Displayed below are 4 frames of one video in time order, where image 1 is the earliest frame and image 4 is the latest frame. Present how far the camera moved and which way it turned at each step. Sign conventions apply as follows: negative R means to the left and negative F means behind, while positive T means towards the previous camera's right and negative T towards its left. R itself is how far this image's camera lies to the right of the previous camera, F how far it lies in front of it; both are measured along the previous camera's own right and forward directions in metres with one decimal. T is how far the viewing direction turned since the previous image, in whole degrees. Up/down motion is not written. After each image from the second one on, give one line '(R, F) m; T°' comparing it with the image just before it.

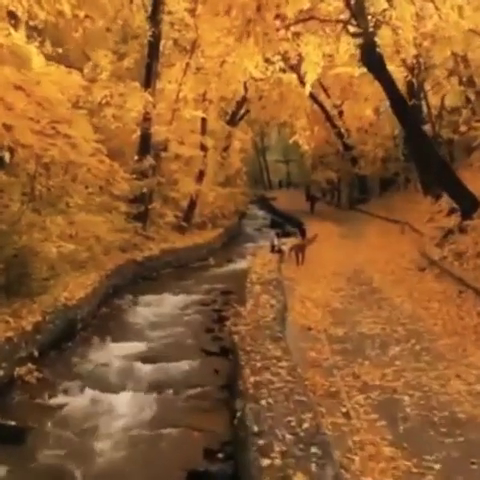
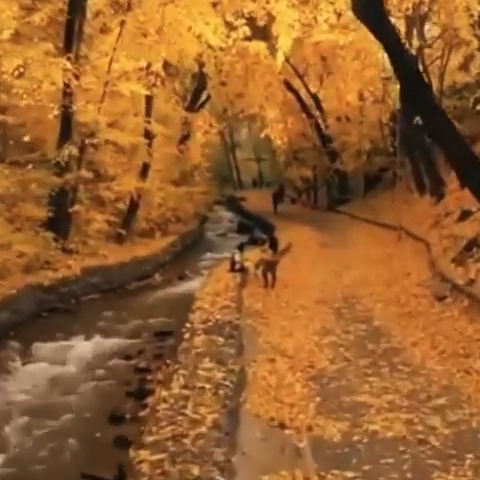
(+0.5, +6.5) m; +2°
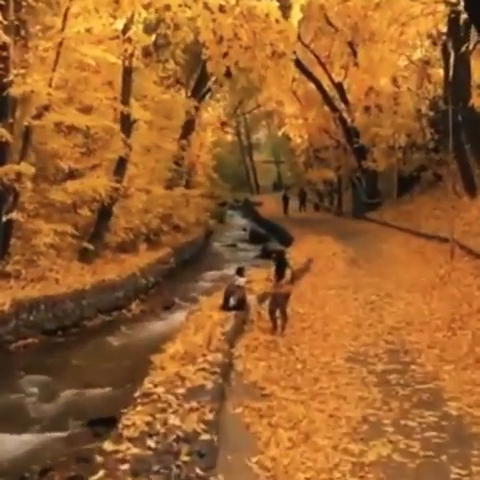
(+0.3, +5.8) m; -1°
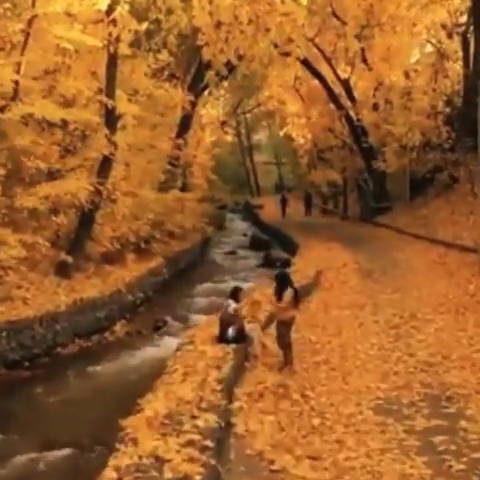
(0.0, +2.3) m; 0°
